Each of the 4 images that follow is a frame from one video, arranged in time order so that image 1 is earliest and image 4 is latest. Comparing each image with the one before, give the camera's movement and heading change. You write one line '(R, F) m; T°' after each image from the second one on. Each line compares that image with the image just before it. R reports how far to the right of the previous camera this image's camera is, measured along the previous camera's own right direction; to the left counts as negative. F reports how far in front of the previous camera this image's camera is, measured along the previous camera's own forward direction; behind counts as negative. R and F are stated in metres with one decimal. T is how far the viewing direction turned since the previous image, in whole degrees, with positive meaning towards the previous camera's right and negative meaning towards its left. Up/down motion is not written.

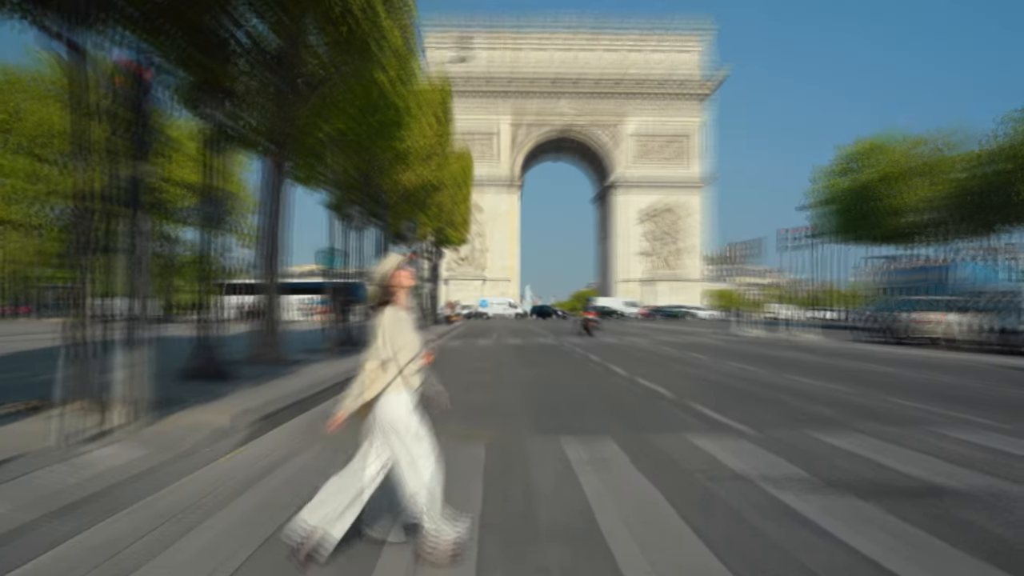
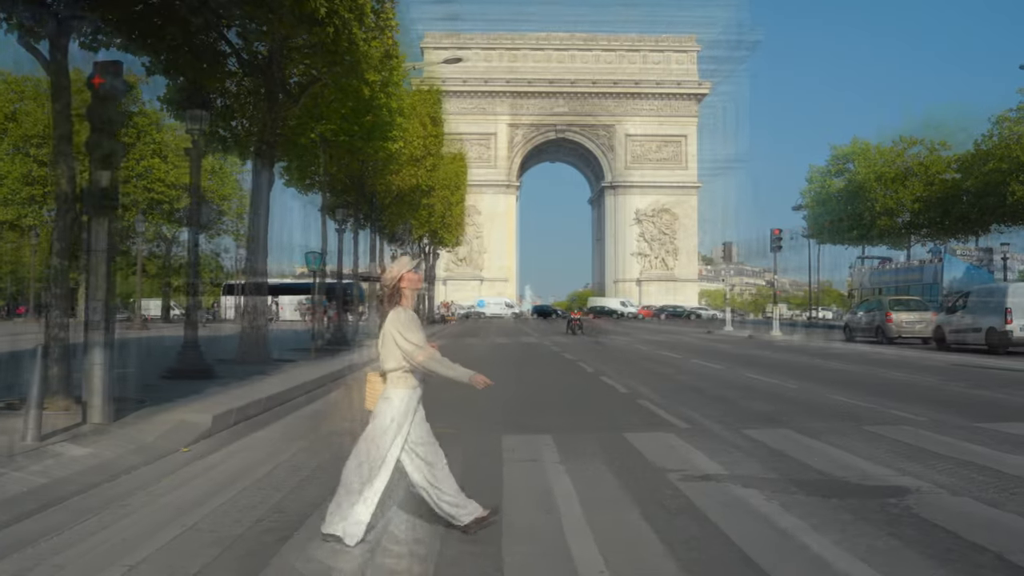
(+0.6, -0.5) m; 0°
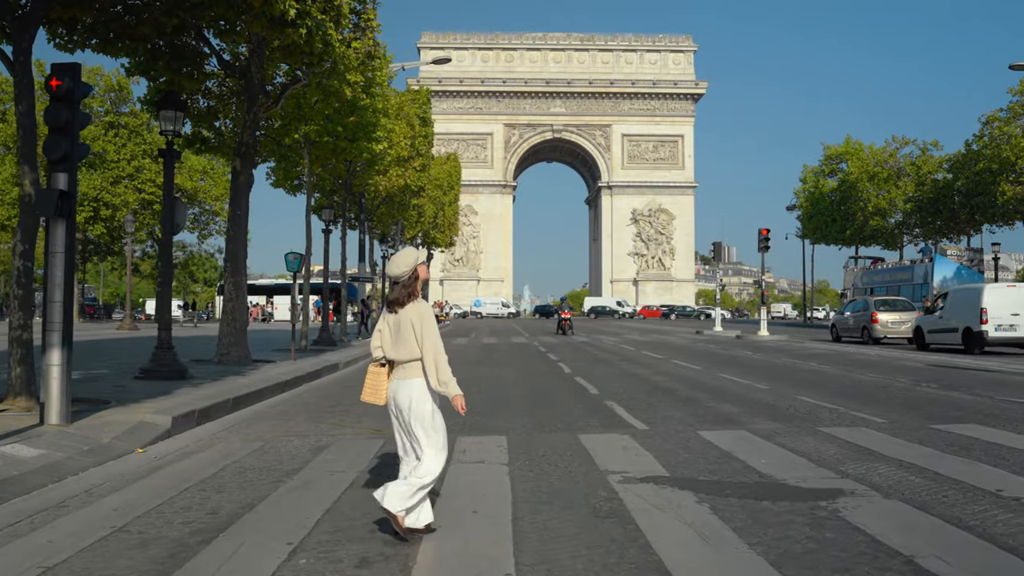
(+0.5, 0.0) m; 0°
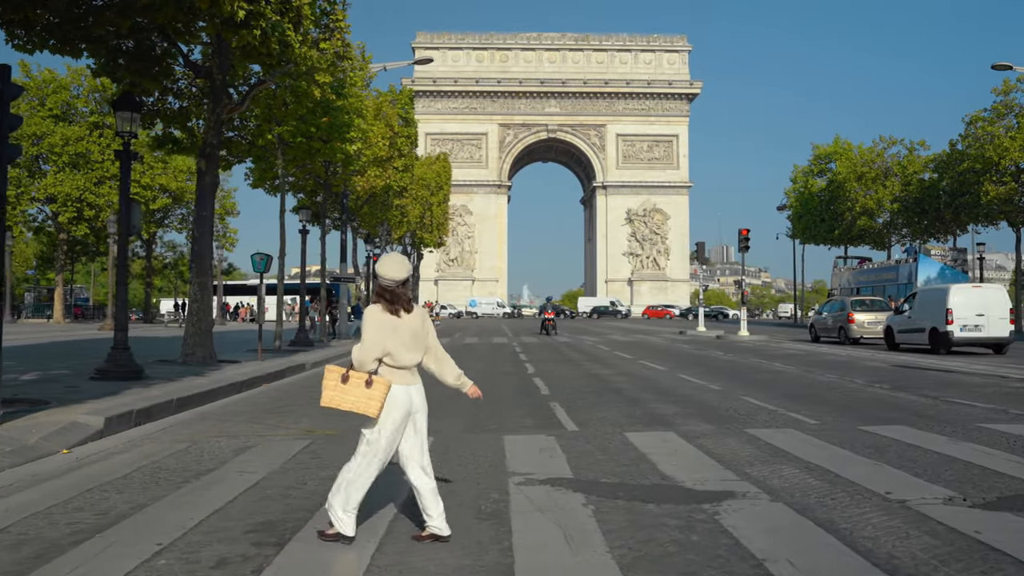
(+0.8, 0.0) m; 0°
